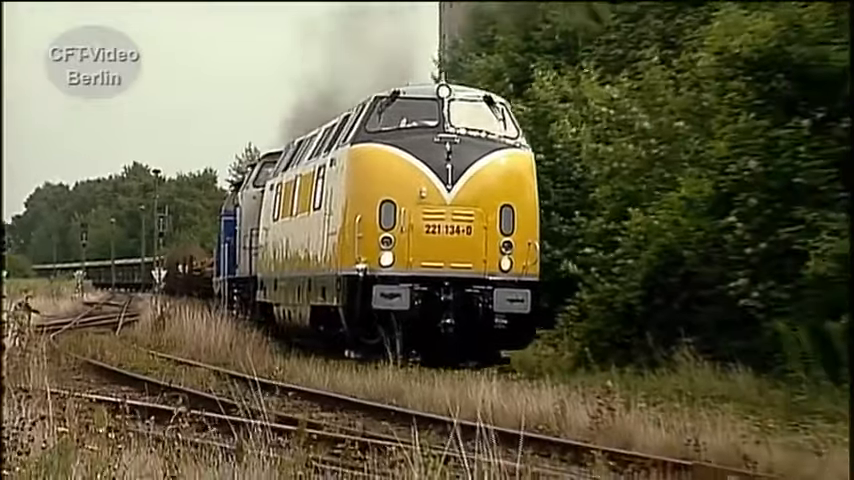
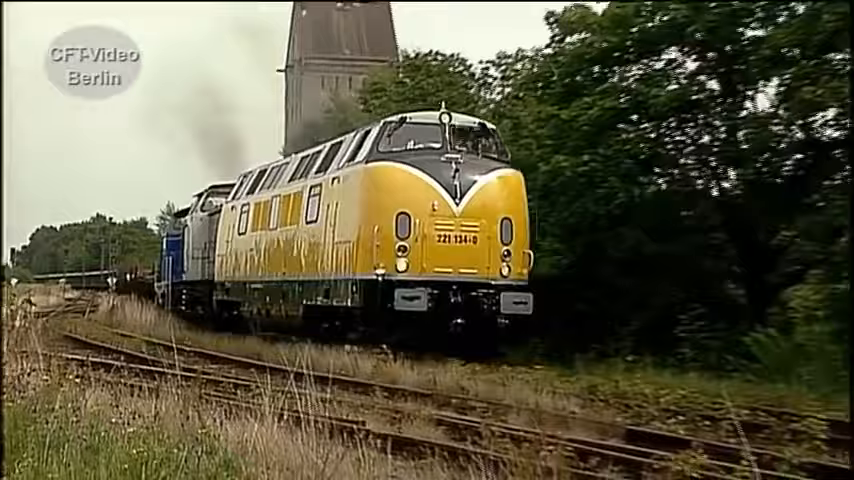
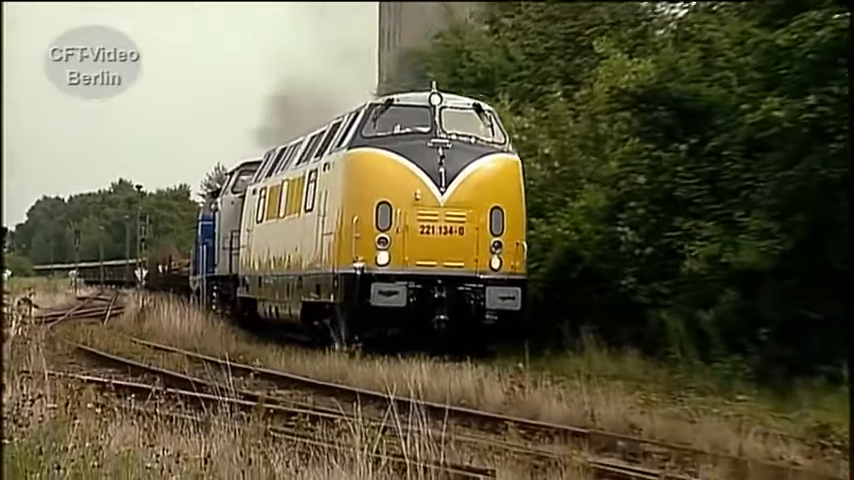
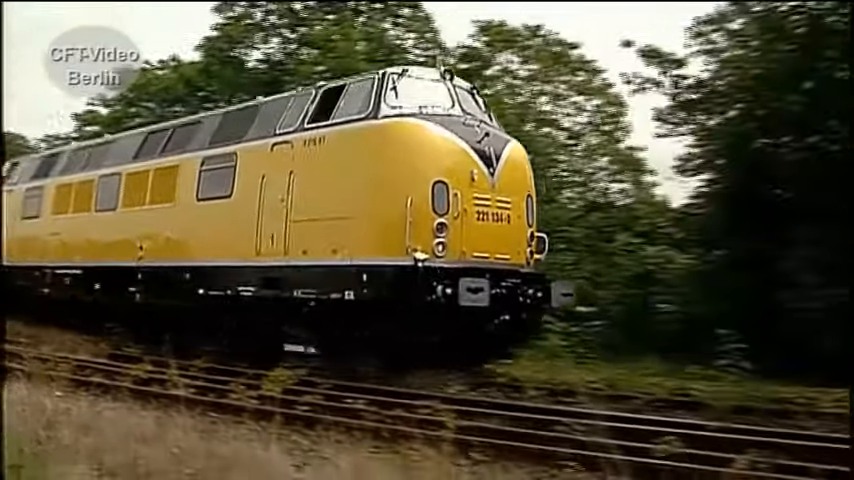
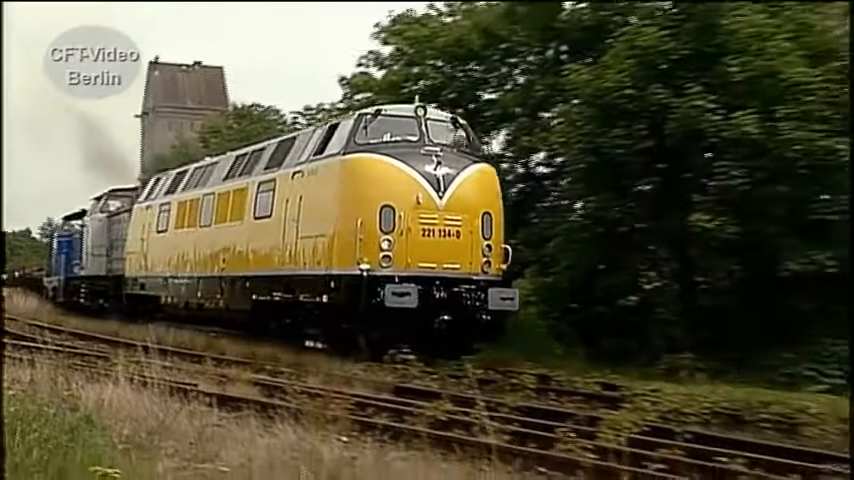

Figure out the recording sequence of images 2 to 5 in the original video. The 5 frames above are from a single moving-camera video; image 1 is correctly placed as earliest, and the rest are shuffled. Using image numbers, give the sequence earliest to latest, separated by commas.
3, 2, 5, 4
